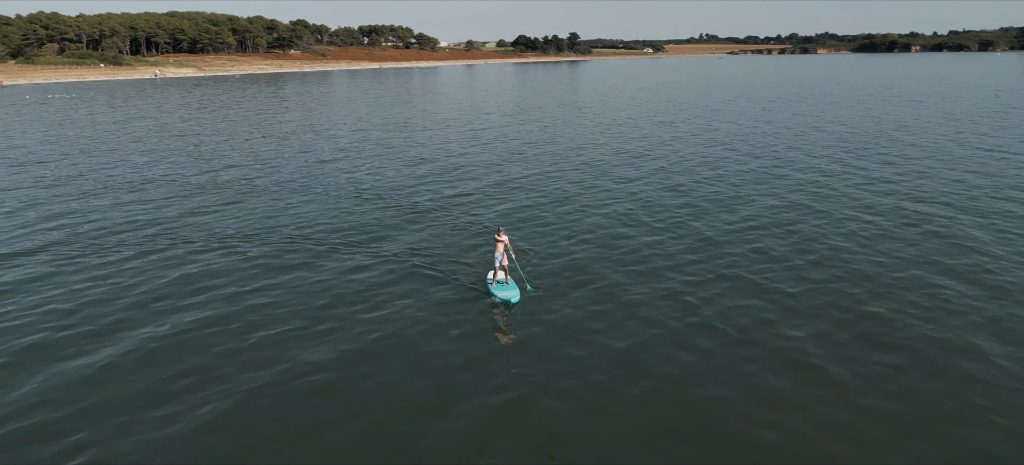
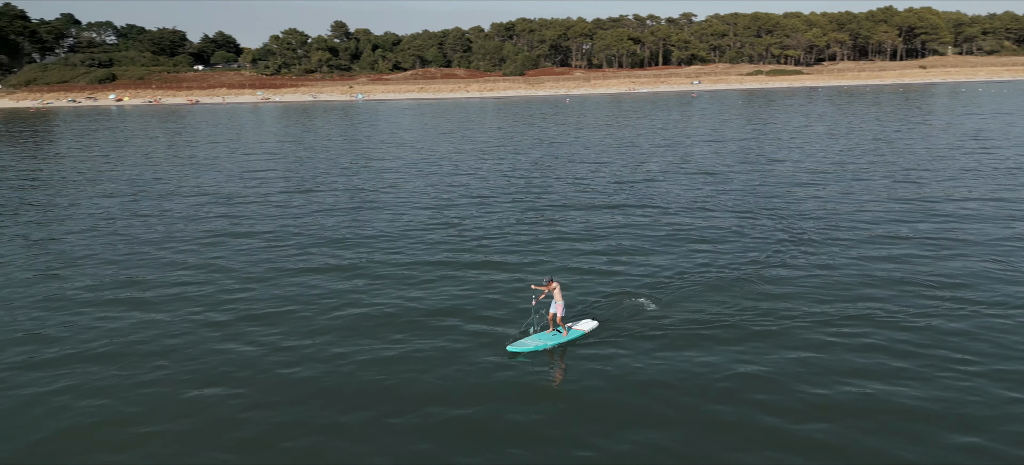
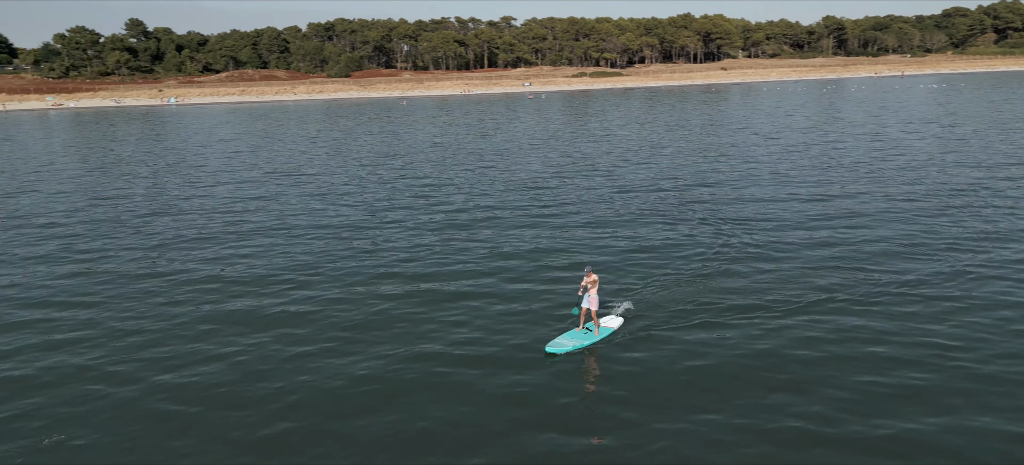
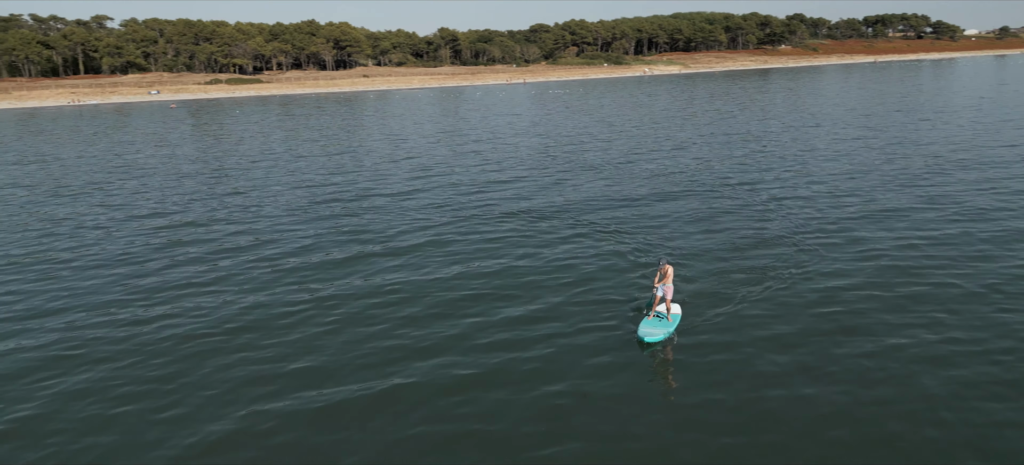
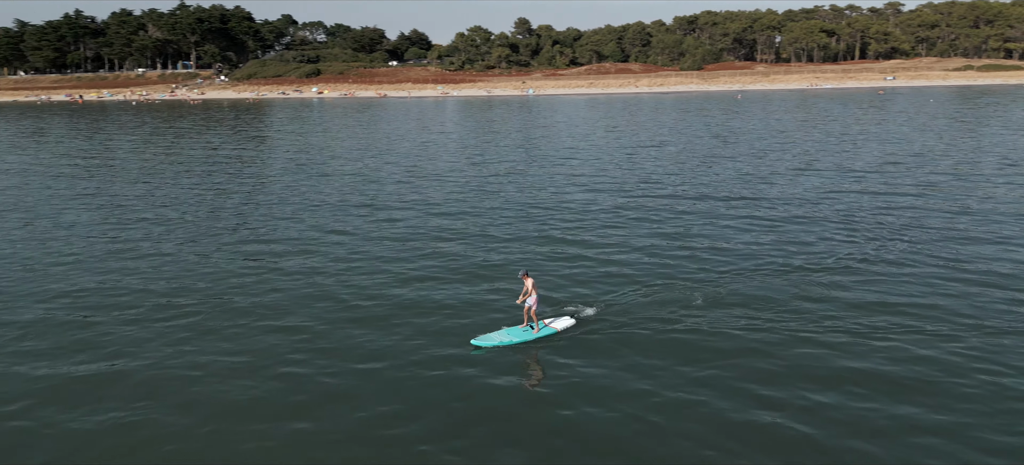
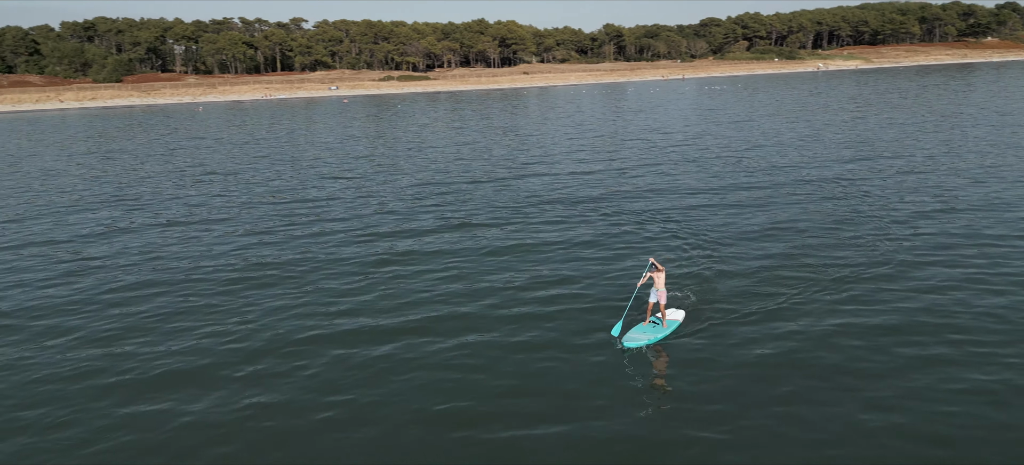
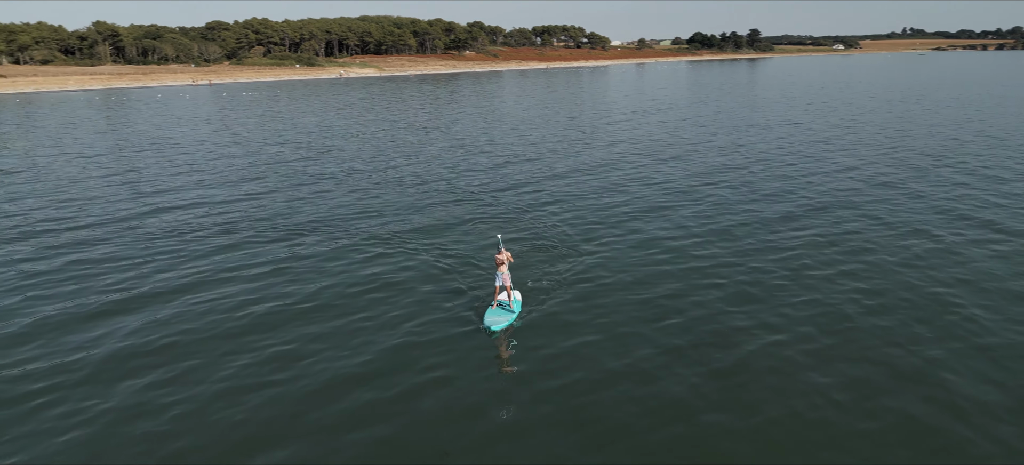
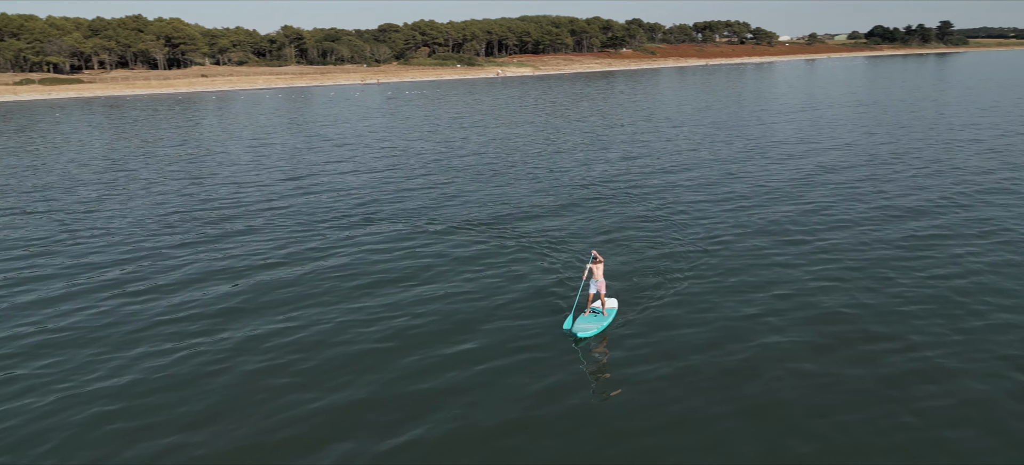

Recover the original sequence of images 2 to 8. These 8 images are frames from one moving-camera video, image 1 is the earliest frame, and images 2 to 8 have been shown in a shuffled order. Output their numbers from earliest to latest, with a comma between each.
7, 8, 4, 6, 3, 2, 5
